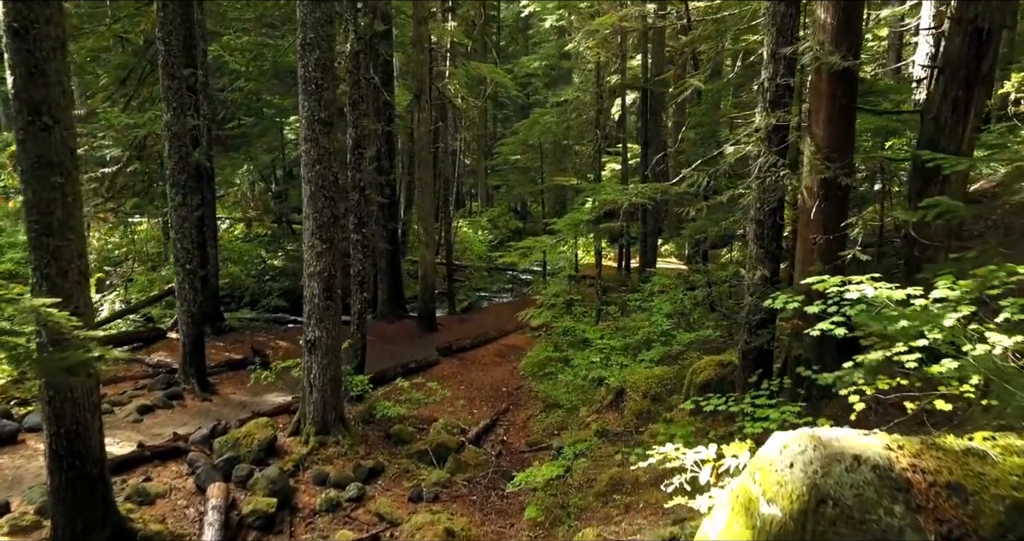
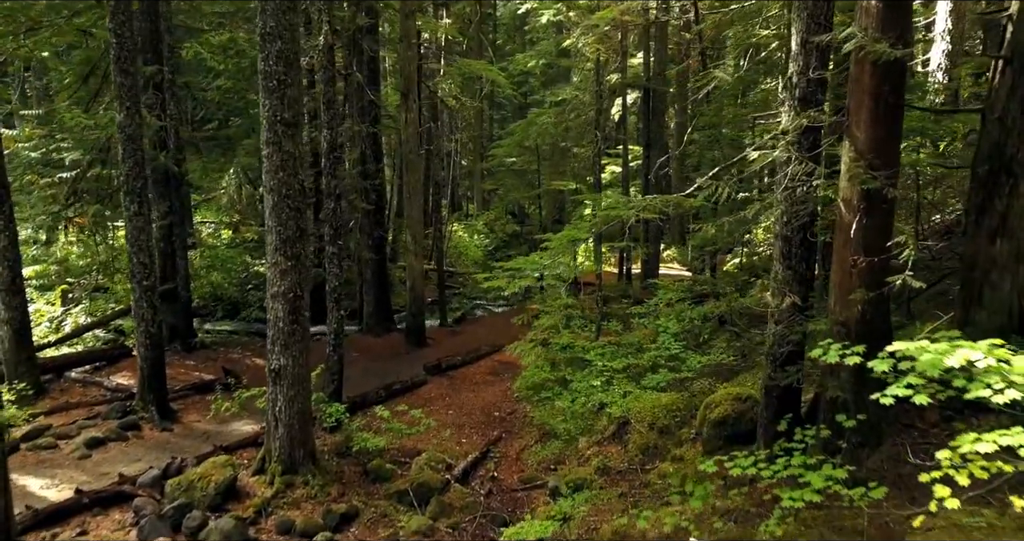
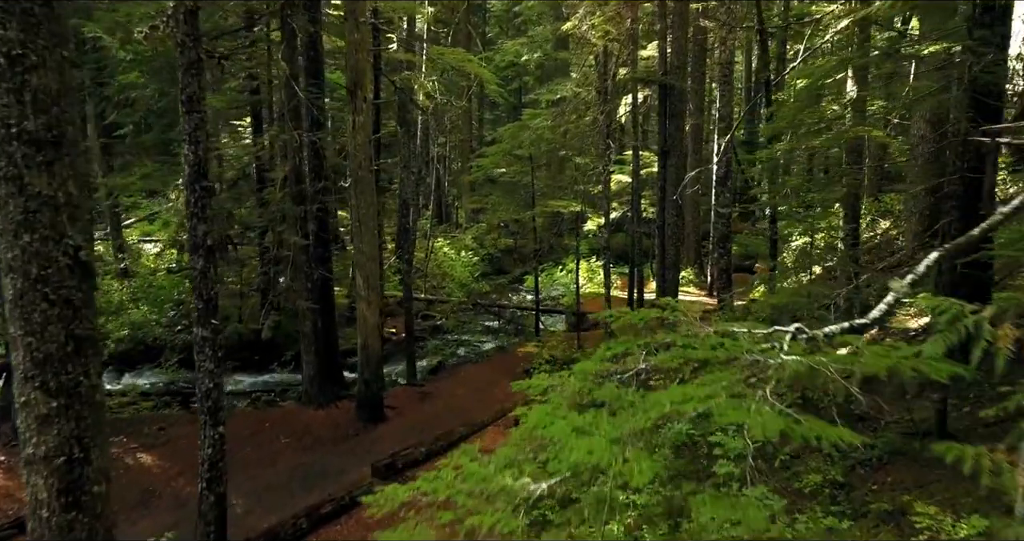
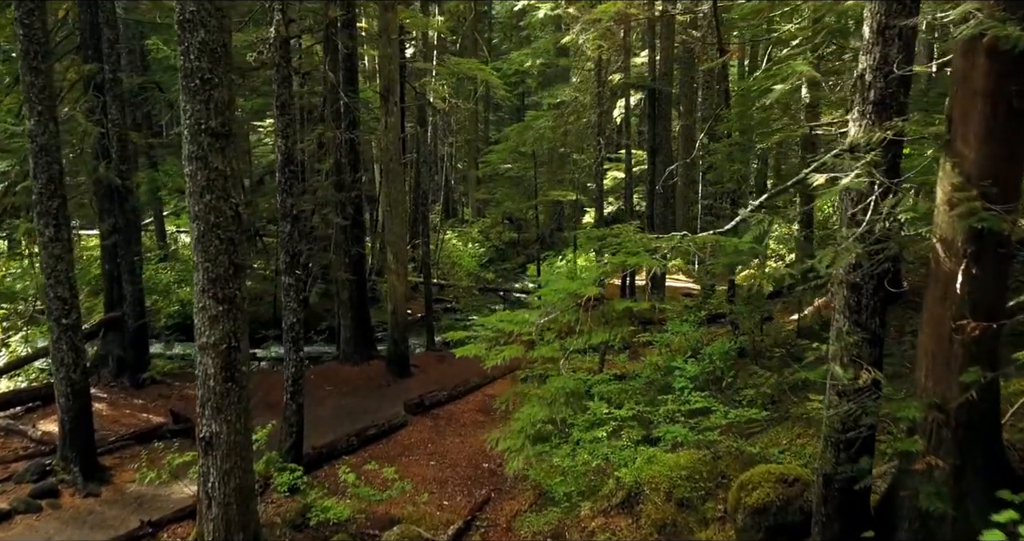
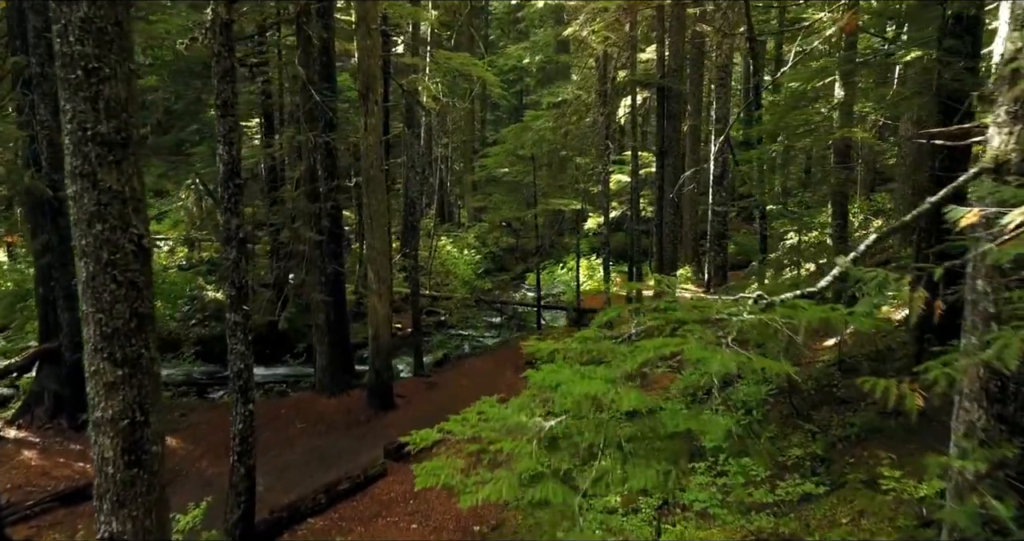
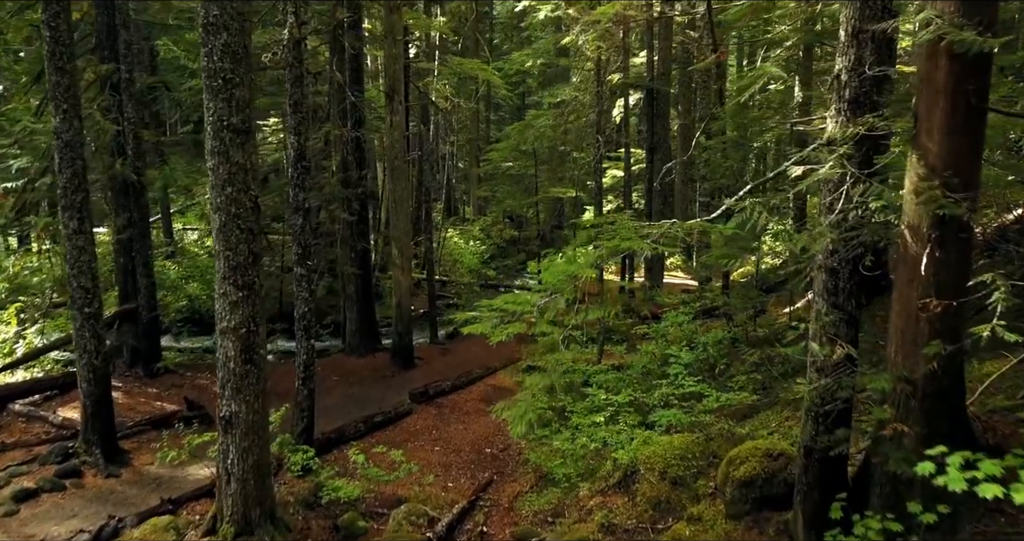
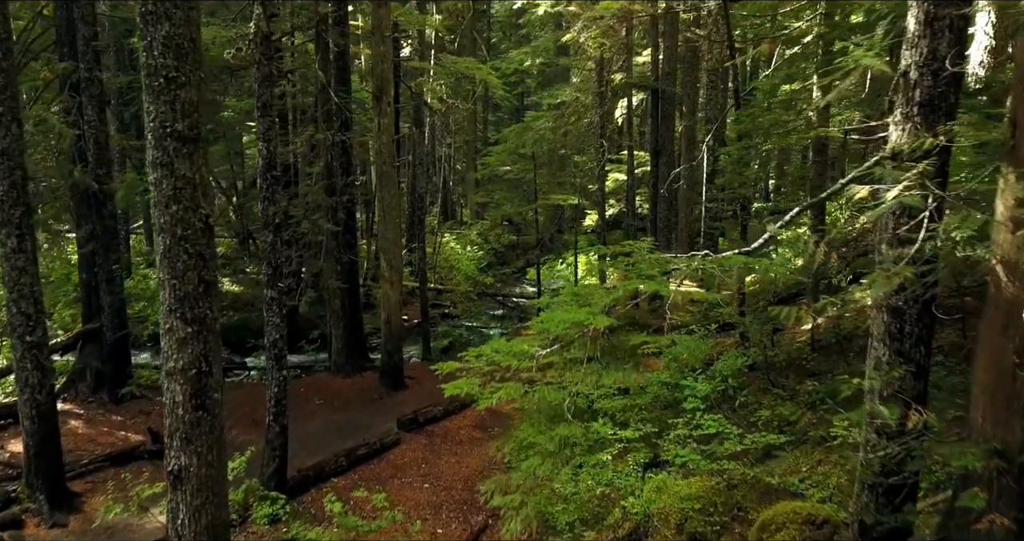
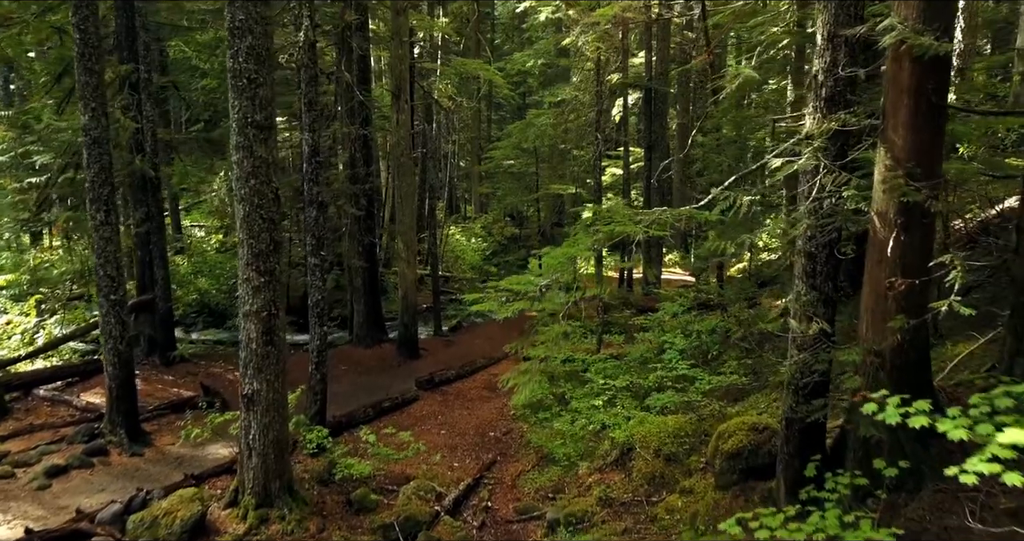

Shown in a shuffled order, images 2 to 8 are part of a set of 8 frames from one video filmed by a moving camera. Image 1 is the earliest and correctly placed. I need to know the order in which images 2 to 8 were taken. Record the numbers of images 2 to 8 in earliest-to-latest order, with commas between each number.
2, 8, 6, 4, 7, 5, 3
